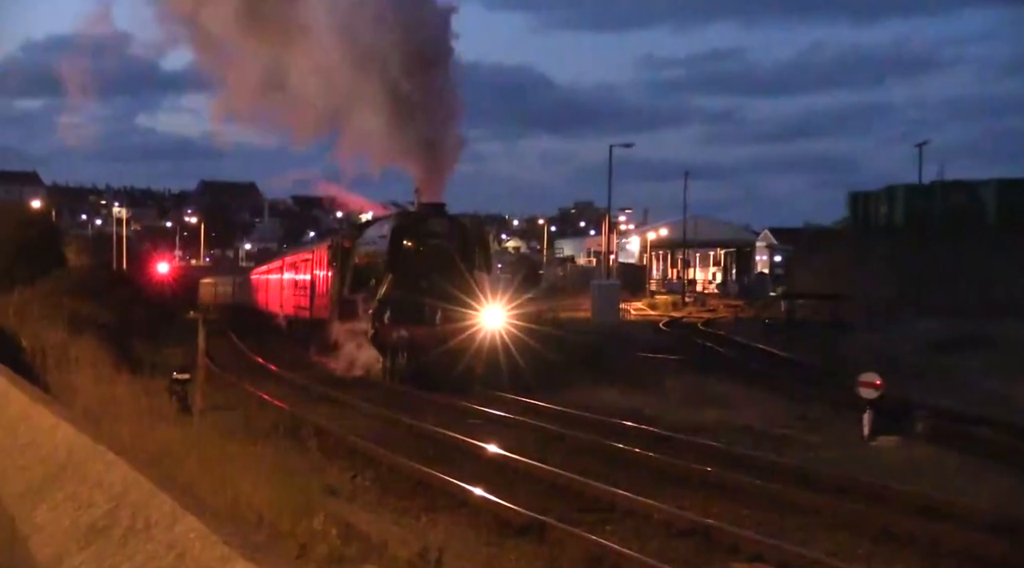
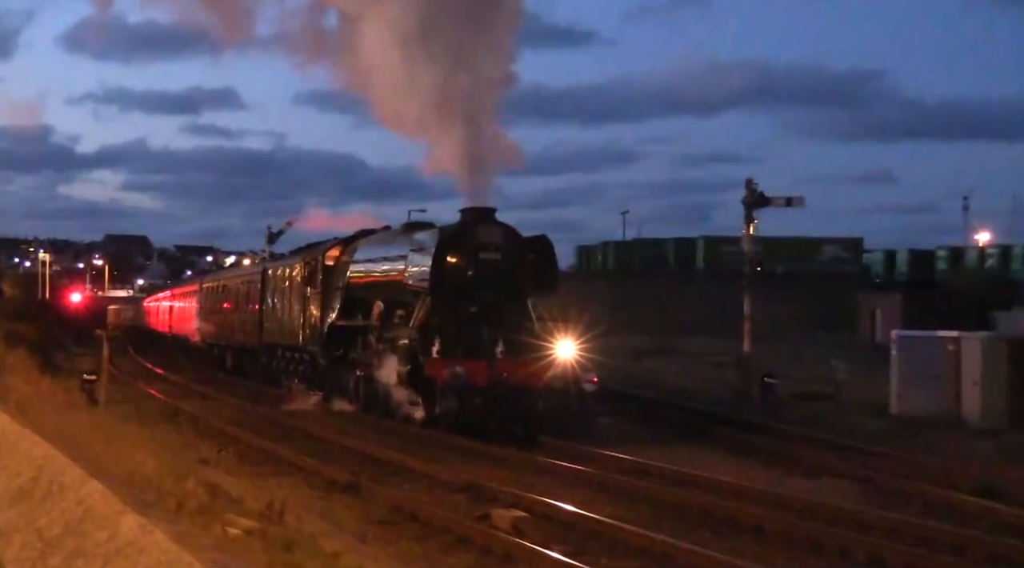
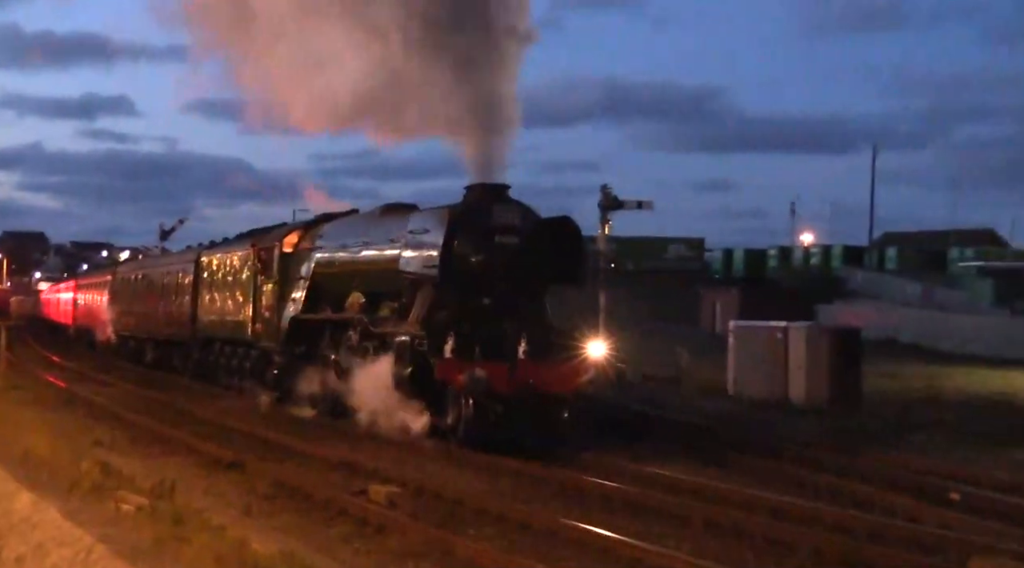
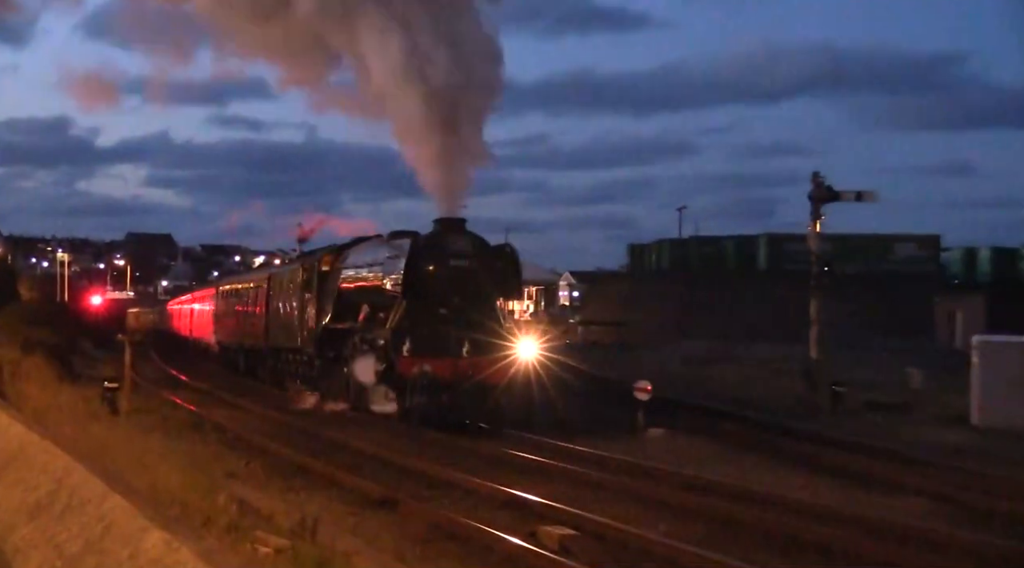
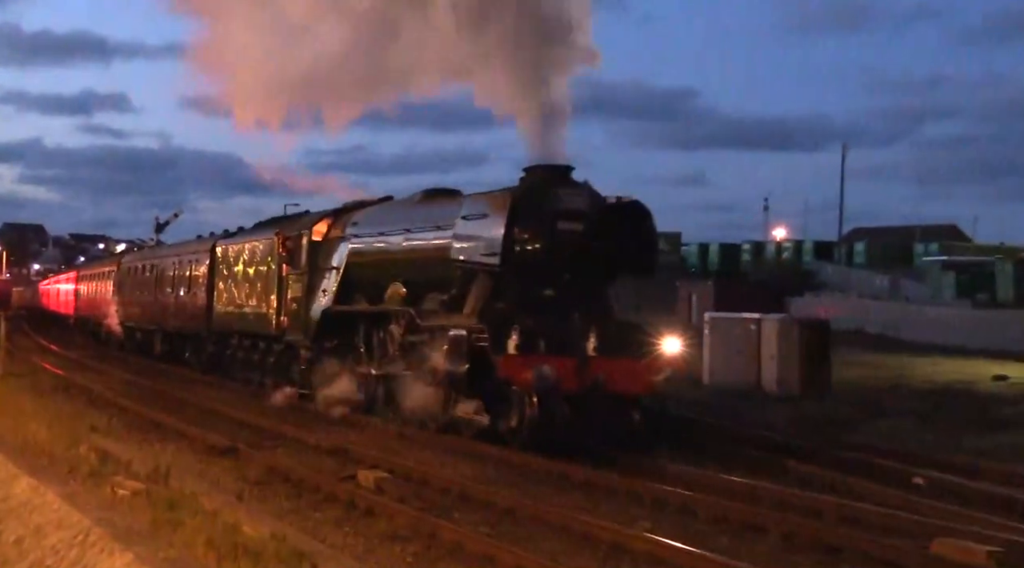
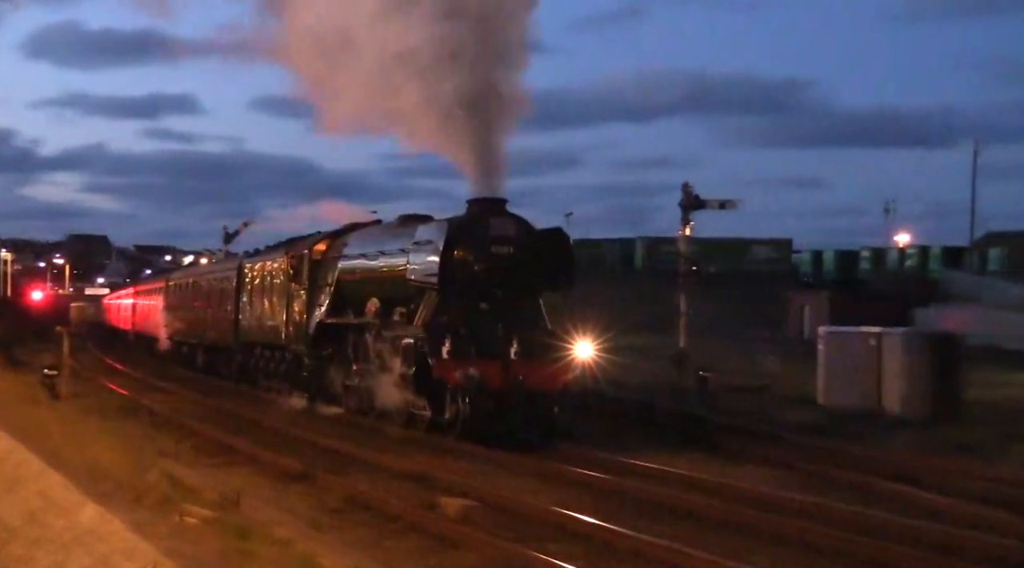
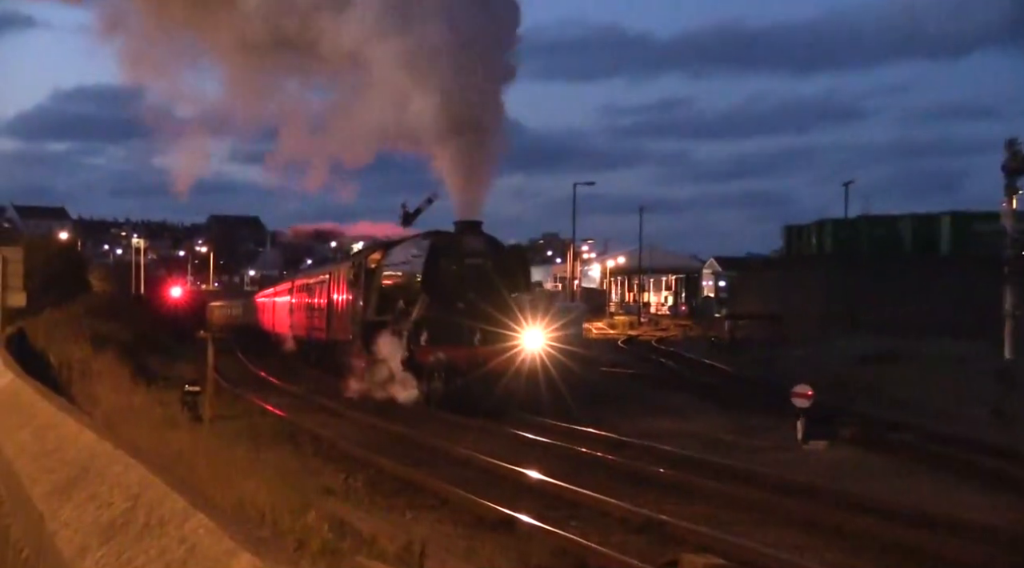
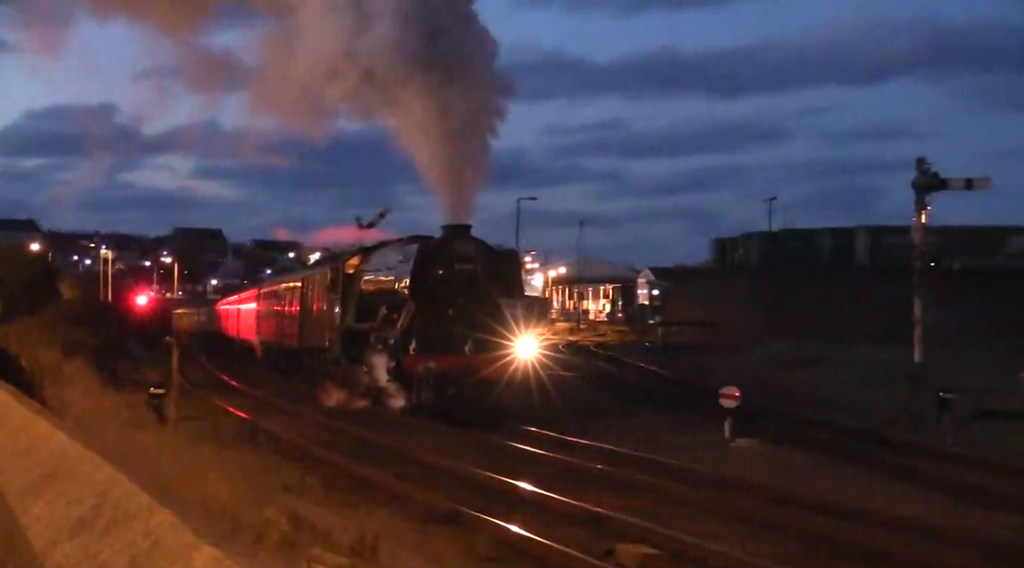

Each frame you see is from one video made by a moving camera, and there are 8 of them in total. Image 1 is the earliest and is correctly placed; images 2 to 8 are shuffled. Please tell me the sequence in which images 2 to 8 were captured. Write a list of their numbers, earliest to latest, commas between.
7, 8, 4, 2, 6, 3, 5
